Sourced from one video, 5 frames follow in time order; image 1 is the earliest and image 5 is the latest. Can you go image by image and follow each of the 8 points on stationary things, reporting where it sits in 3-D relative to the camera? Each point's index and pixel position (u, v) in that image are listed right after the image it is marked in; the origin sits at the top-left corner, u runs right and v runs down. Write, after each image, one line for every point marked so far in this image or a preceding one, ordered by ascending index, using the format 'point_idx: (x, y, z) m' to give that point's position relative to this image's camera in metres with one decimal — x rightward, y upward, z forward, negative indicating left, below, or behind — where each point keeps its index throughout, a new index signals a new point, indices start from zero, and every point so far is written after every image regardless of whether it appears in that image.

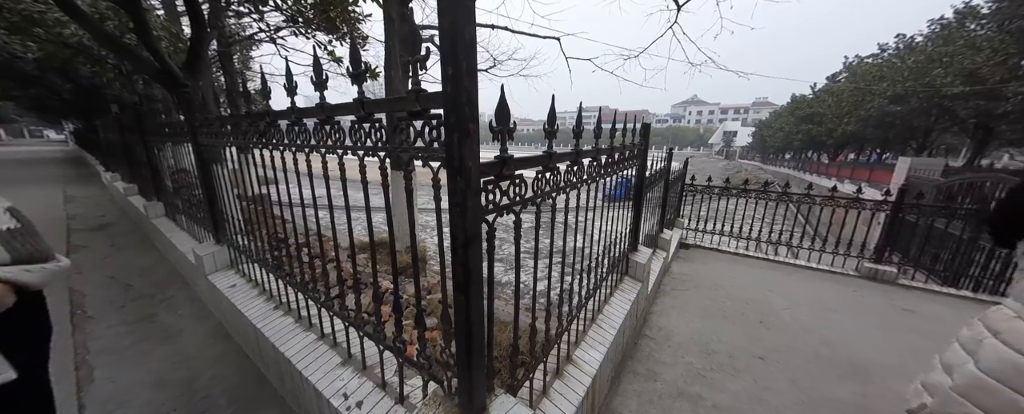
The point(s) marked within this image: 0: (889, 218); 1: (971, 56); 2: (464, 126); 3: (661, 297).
0: (+6.5, -0.2, +5.1) m
1: (+16.1, +5.3, +10.3) m
2: (-0.1, +0.2, +0.8) m
3: (+1.9, -1.1, +3.7) m
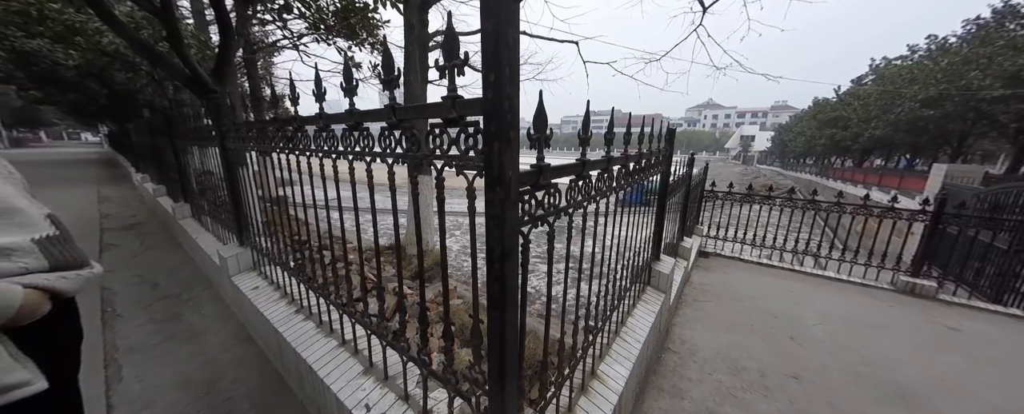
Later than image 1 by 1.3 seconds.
0: (+6.8, -0.3, +4.8) m
1: (+16.6, +5.0, +9.7) m
2: (0.0, +0.2, +0.7) m
3: (+2.1, -1.2, +3.5) m
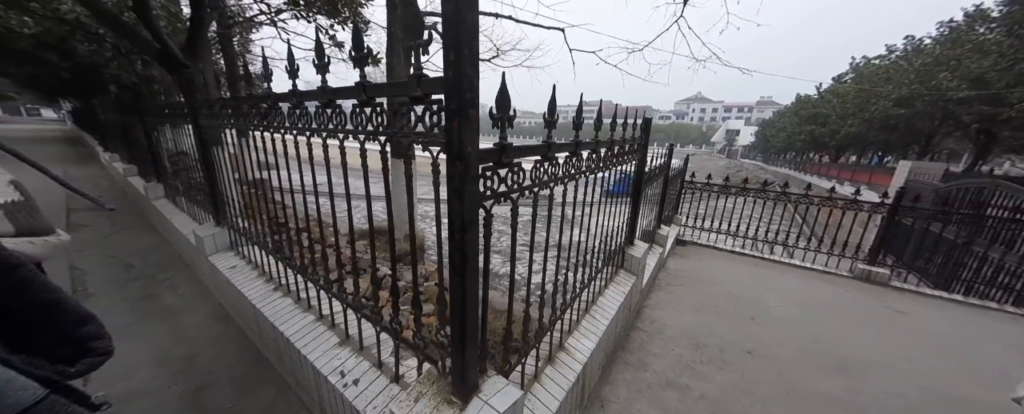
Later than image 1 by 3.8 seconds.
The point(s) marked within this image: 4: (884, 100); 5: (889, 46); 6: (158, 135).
0: (+6.5, -0.2, +5.1) m
1: (+16.2, +5.1, +10.2) m
2: (-0.1, +0.3, +0.8) m
3: (+1.8, -1.1, +3.7) m
4: (+18.8, +5.4, +14.9) m
5: (+24.9, +10.6, +19.4) m
6: (-5.1, +1.0, +4.3) m
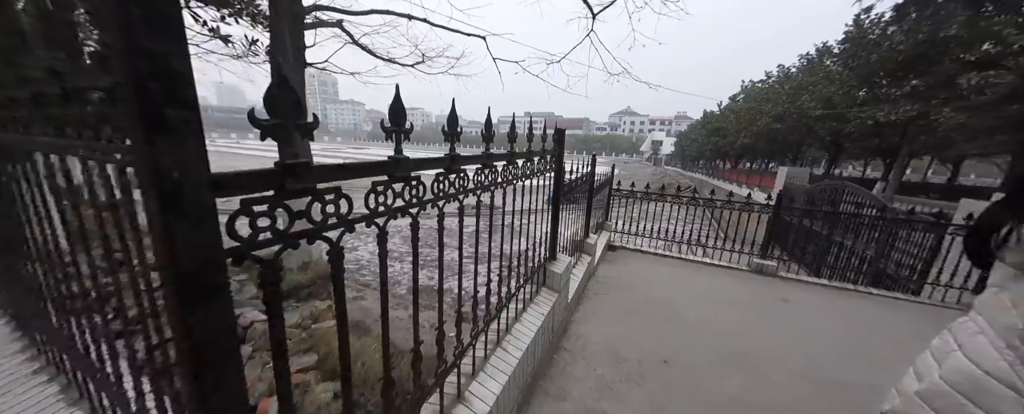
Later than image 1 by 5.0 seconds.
0: (+5.2, -0.2, +5.9) m
1: (+13.6, +5.3, +12.8) m
2: (-0.6, +0.1, +0.5) m
3: (+0.9, -1.2, +3.7) m
4: (+15.4, +5.5, +17.8) m
5: (+20.4, +10.7, +23.5) m
6: (-6.1, +0.6, +3.0) m
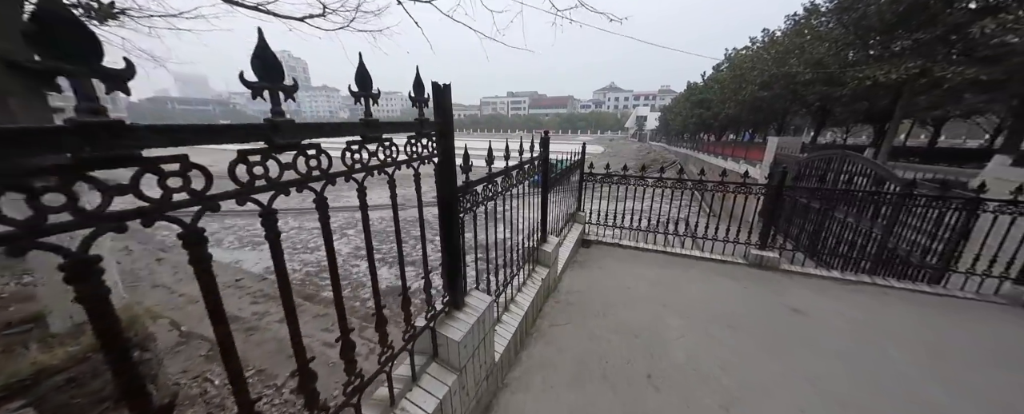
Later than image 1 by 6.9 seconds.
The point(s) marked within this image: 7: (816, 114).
0: (+4.3, +0.1, +4.9) m
1: (+12.2, +6.5, +11.7) m
2: (-1.2, -0.1, -0.7) m
3: (+0.2, -1.2, +2.6) m
4: (+13.7, +7.0, +16.8) m
5: (+18.2, +12.9, +22.3) m
6: (-6.9, +0.2, +1.6) m
7: (+15.9, +4.8, +15.3) m
